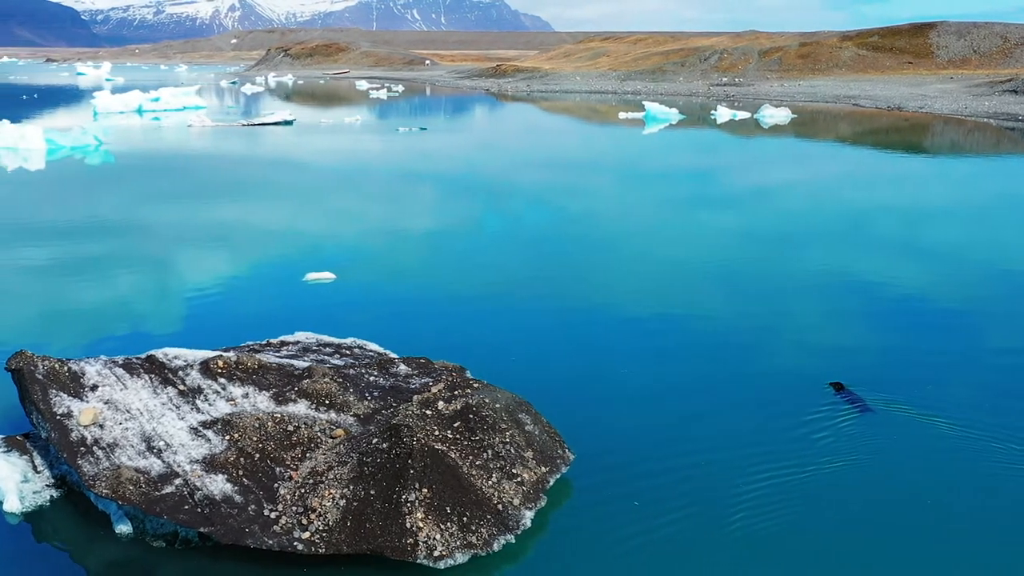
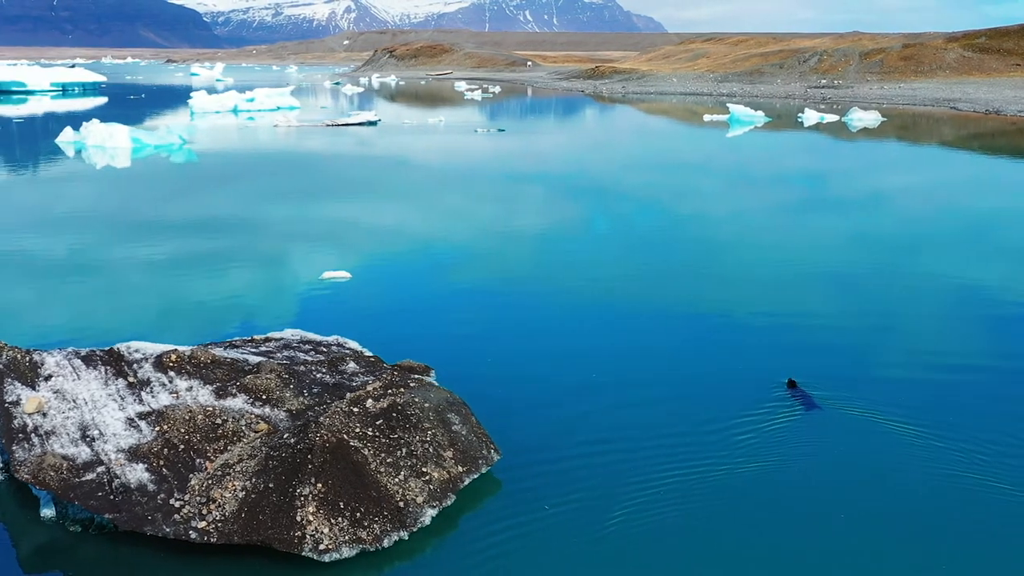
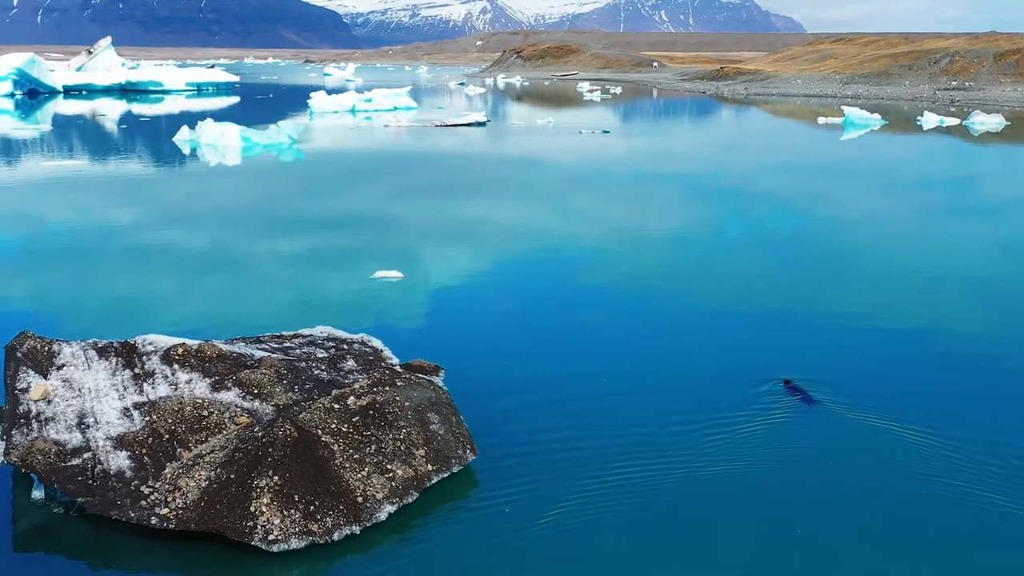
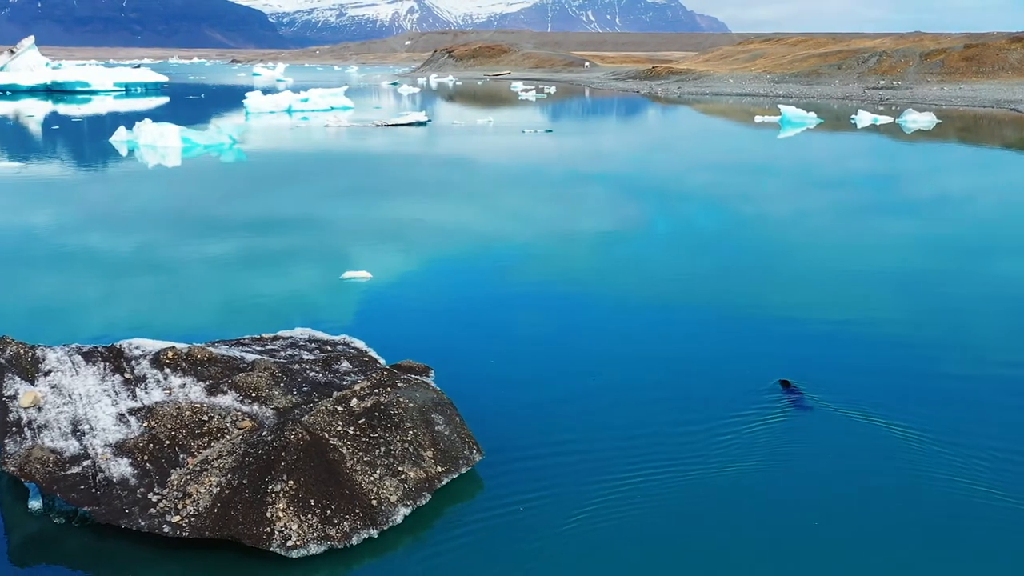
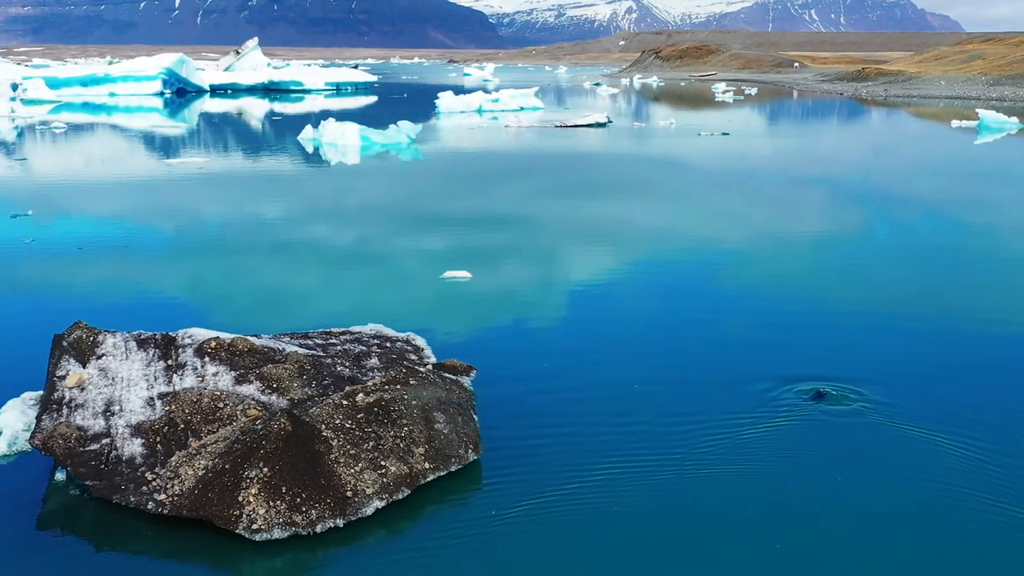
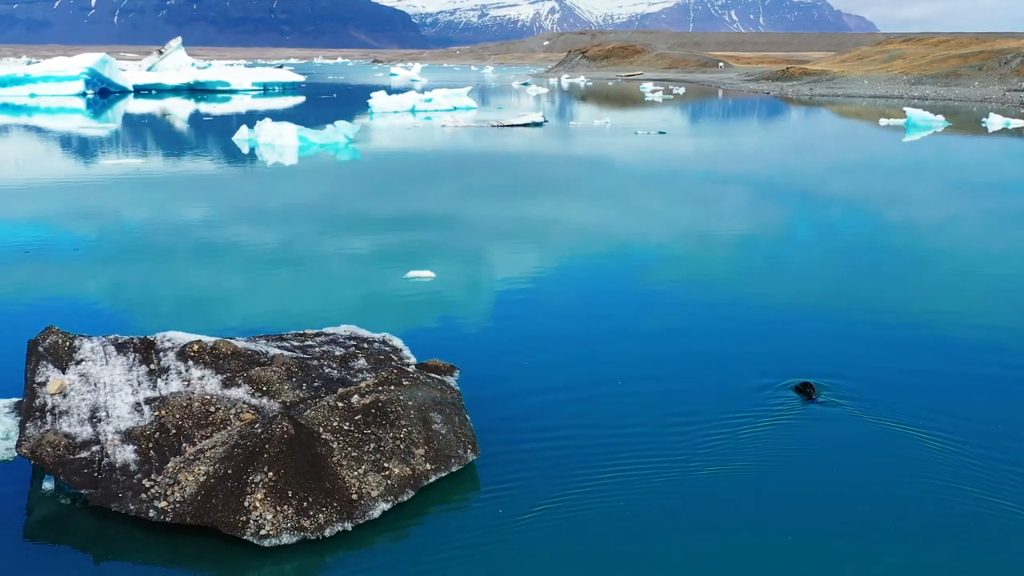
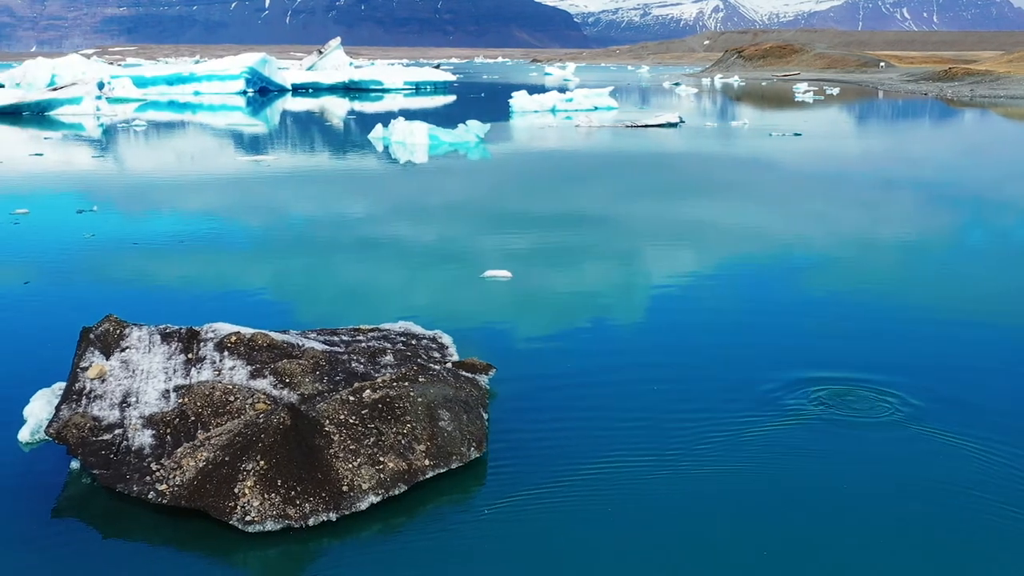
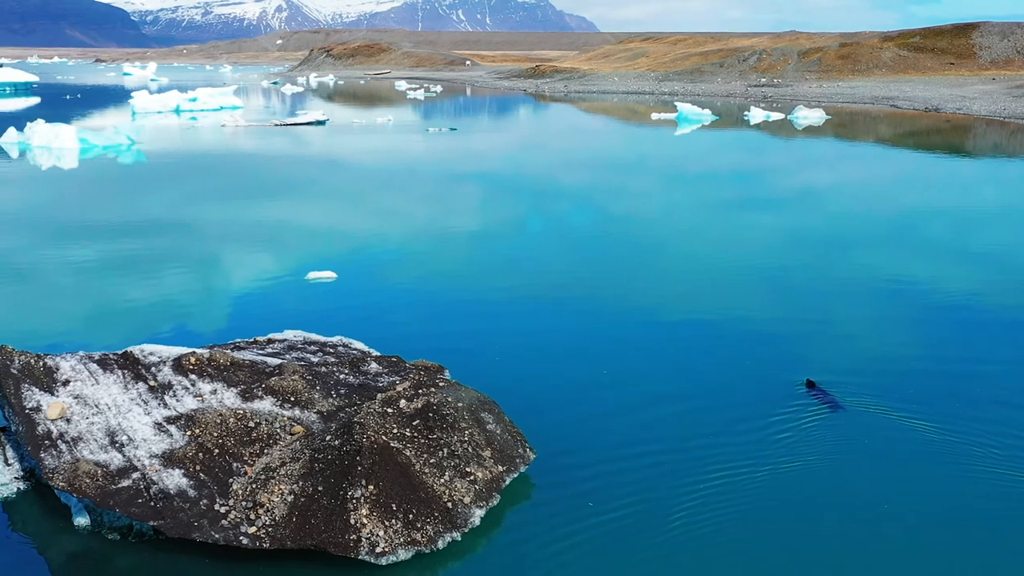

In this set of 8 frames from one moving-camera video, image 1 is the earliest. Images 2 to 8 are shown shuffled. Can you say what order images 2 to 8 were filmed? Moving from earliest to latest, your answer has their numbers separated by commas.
8, 2, 4, 3, 6, 5, 7
